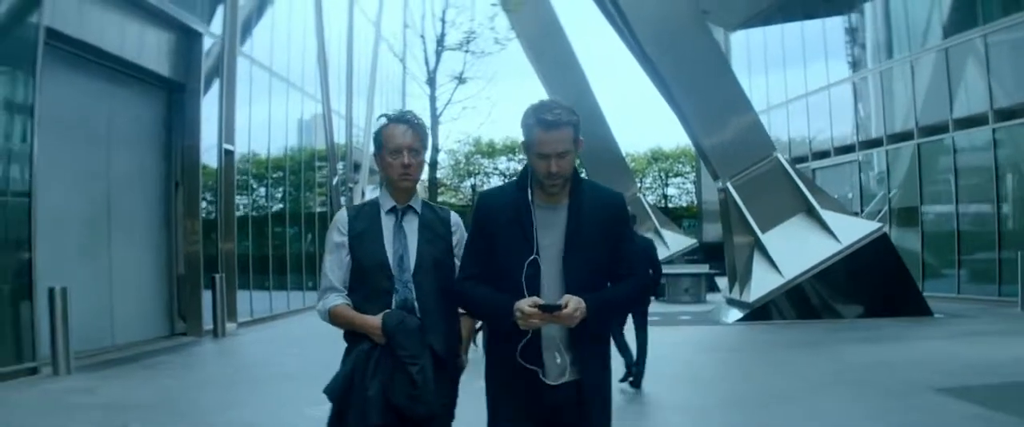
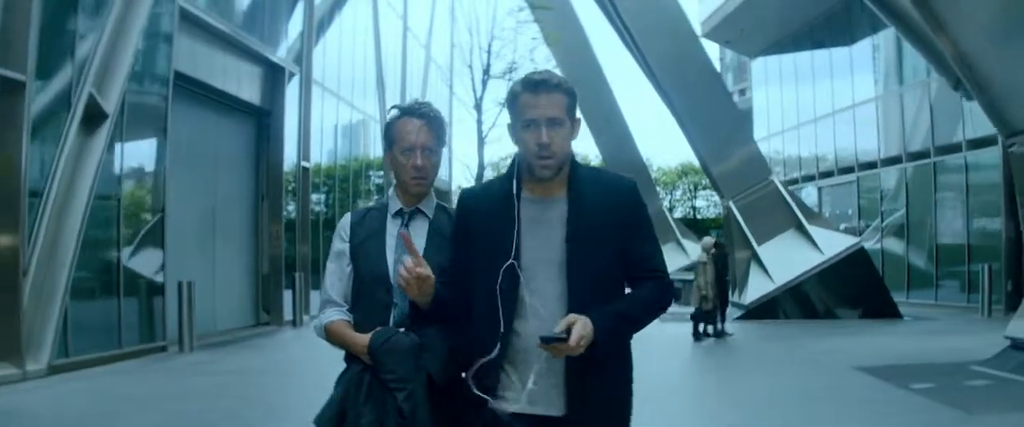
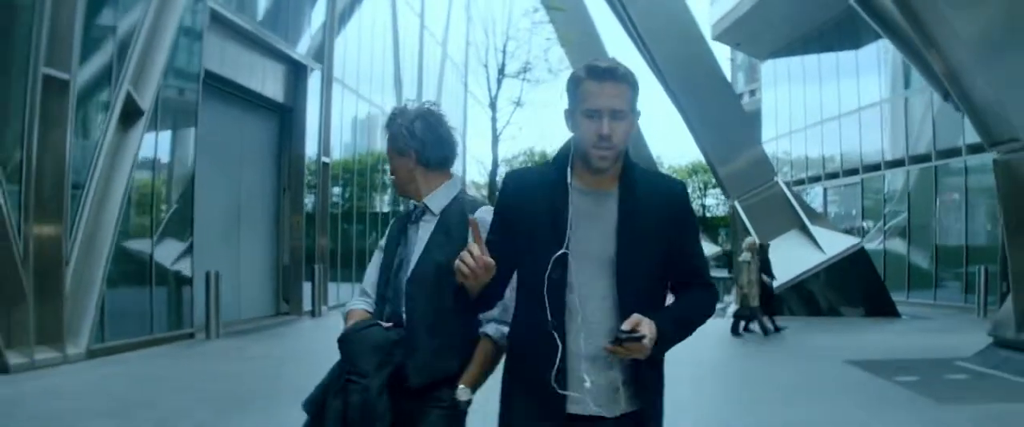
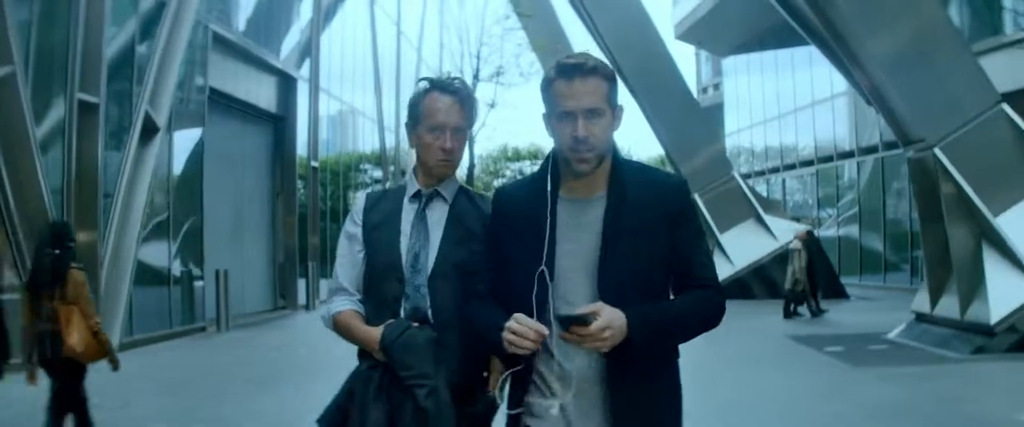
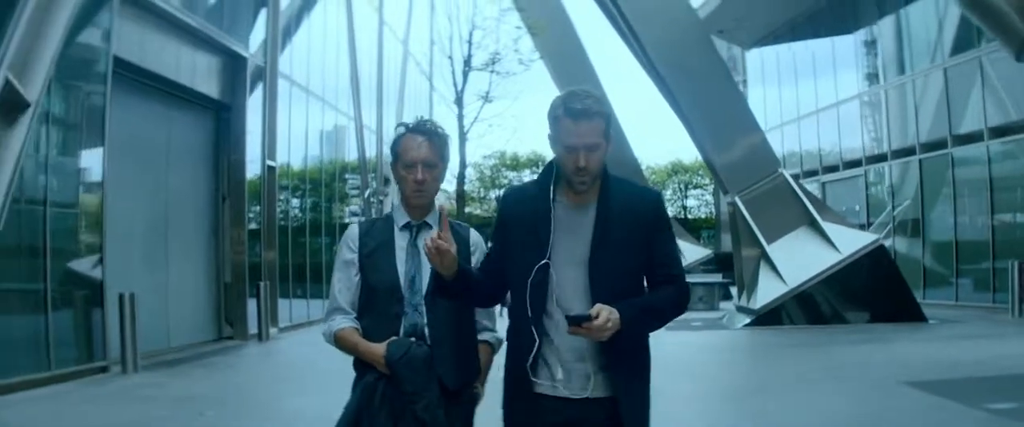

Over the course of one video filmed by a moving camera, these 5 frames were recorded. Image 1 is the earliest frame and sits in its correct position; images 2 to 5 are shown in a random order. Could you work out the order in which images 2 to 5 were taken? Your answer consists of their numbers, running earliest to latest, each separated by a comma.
5, 2, 3, 4
